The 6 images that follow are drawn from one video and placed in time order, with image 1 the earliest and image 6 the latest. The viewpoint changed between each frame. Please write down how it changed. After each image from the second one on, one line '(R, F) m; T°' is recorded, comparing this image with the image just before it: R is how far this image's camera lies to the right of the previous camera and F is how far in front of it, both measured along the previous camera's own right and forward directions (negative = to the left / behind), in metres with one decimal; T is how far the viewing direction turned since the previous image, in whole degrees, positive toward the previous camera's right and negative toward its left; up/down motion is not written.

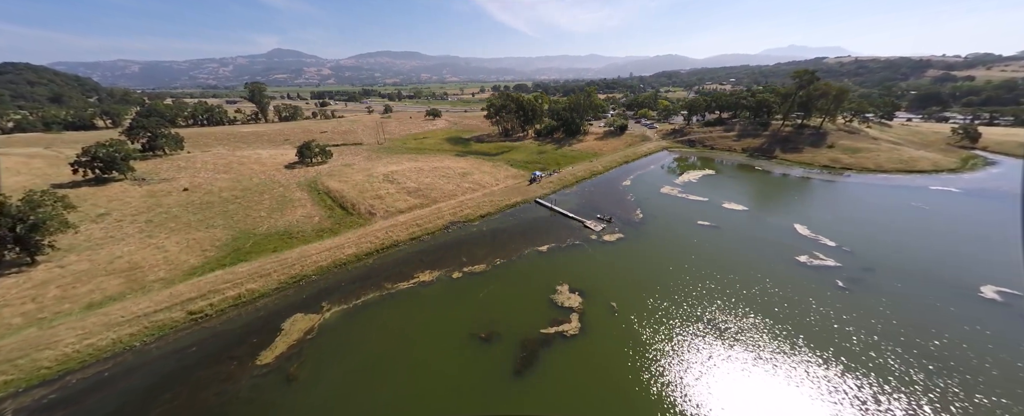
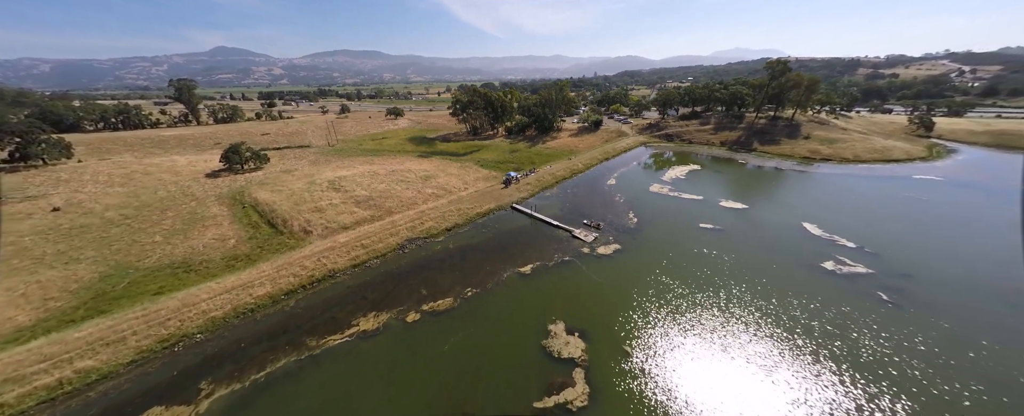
(0.0, +6.4) m; +6°
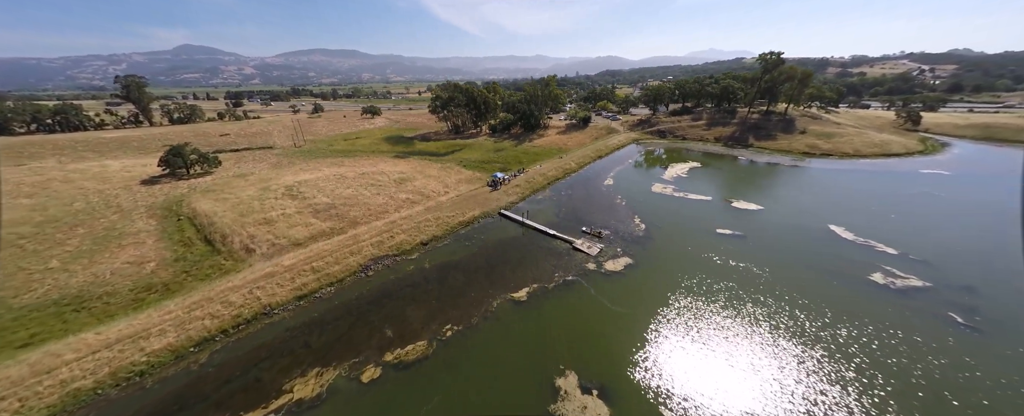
(-0.3, +4.7) m; +3°
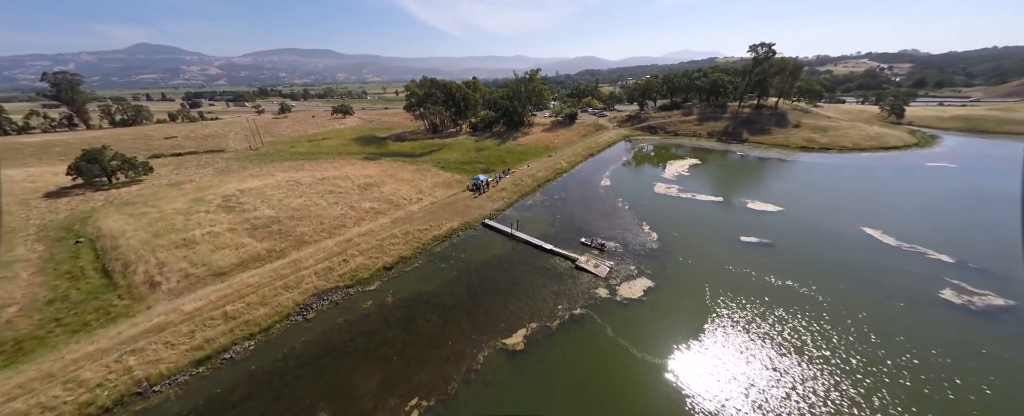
(-0.2, +4.9) m; +3°
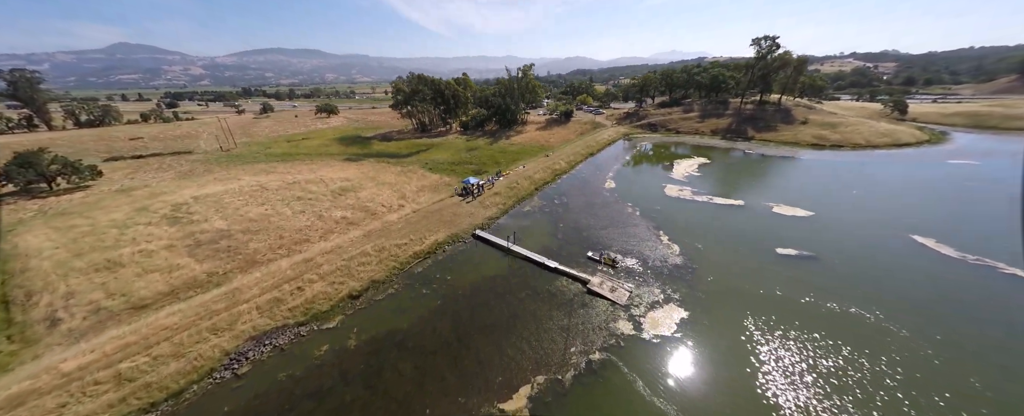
(-0.2, +3.6) m; +1°
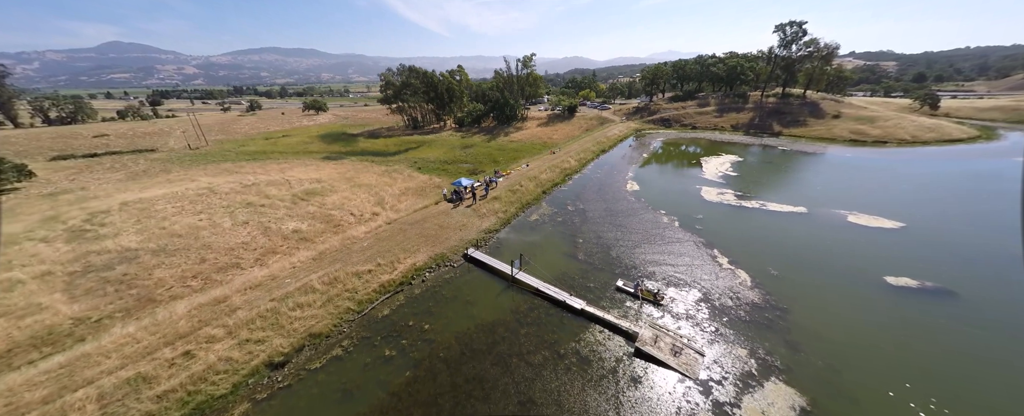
(-0.4, +5.4) m; +1°
